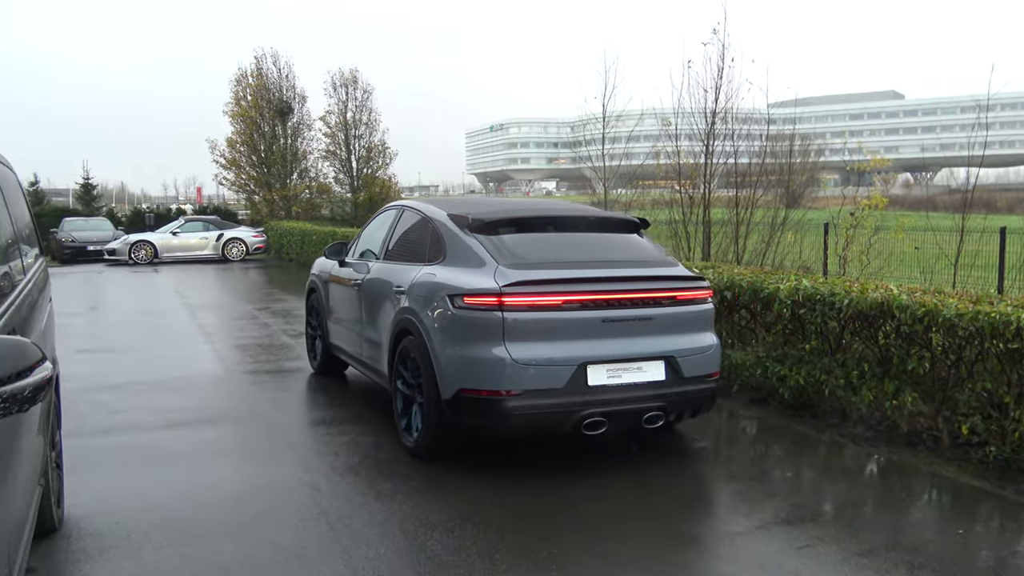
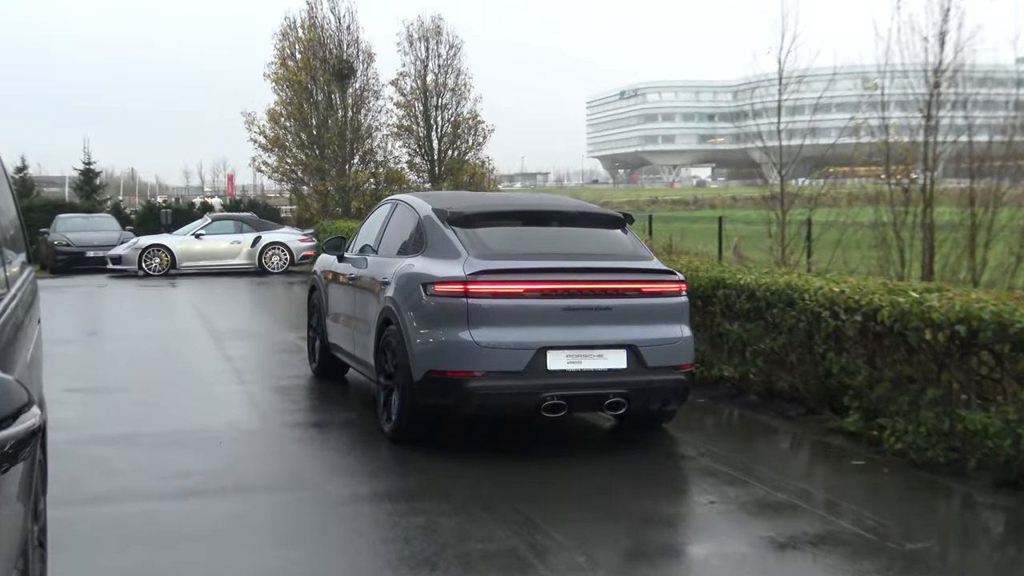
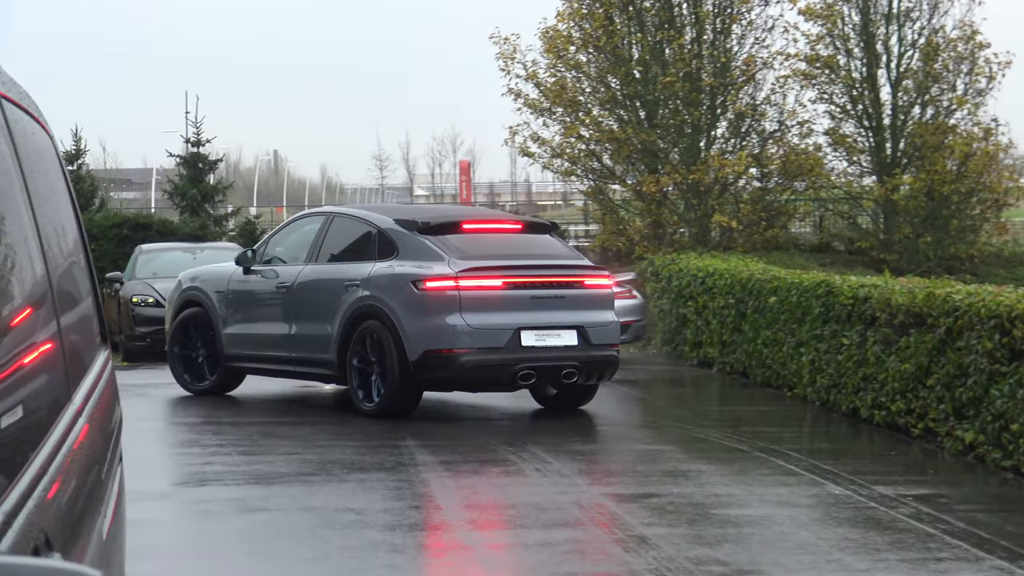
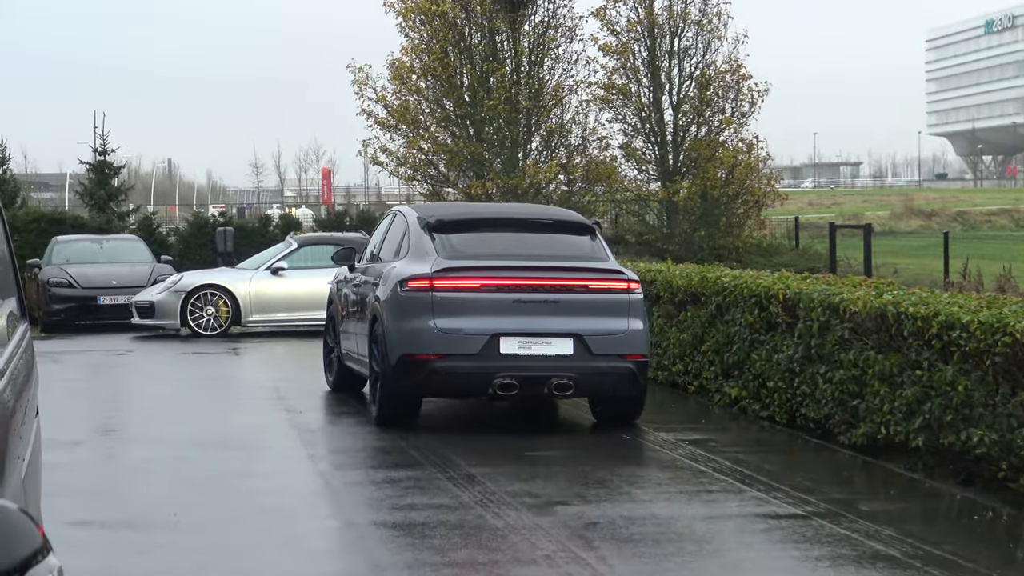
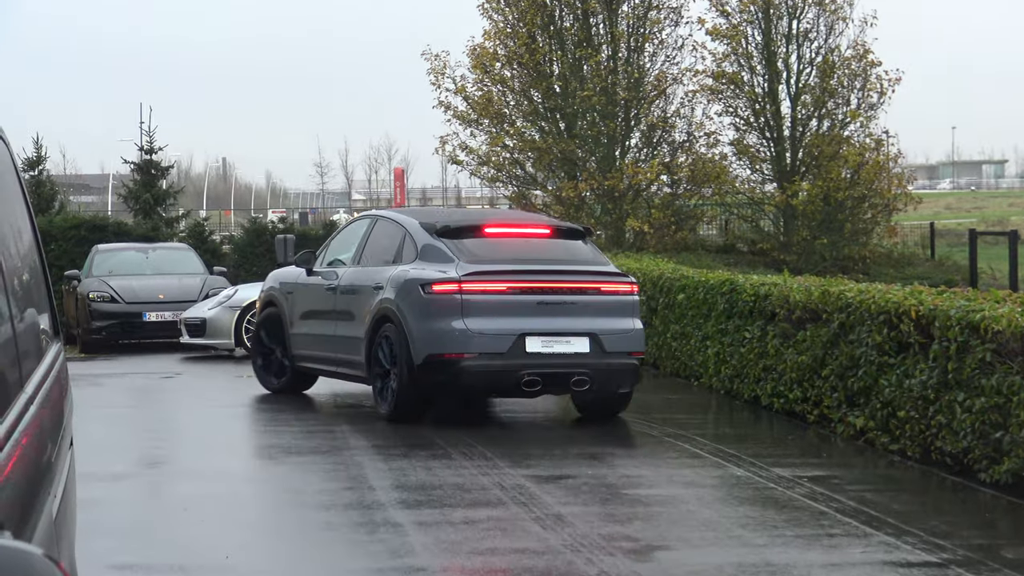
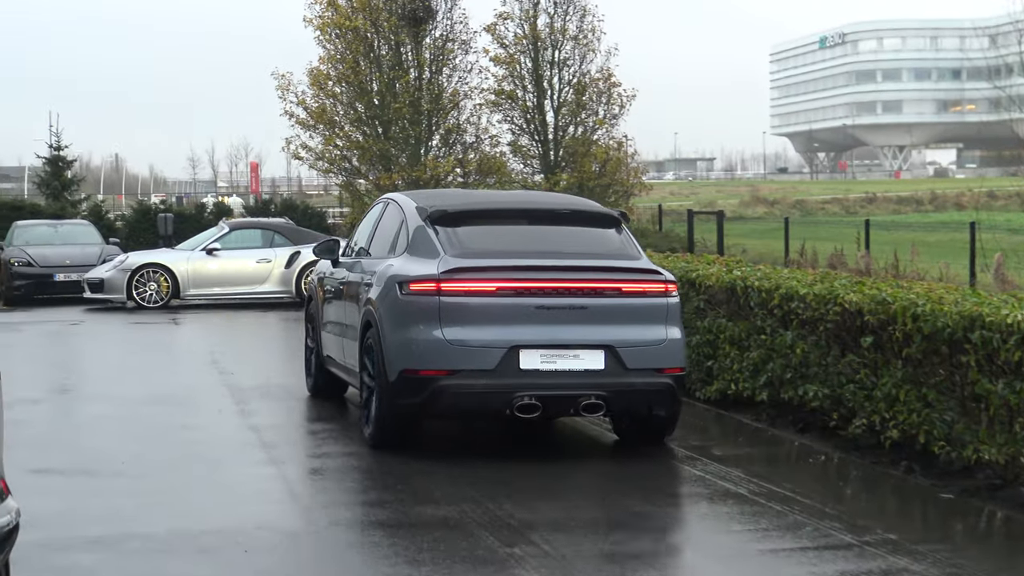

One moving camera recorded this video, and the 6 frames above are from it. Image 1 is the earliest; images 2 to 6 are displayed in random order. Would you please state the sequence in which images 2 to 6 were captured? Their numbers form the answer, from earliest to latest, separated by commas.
2, 6, 4, 5, 3
